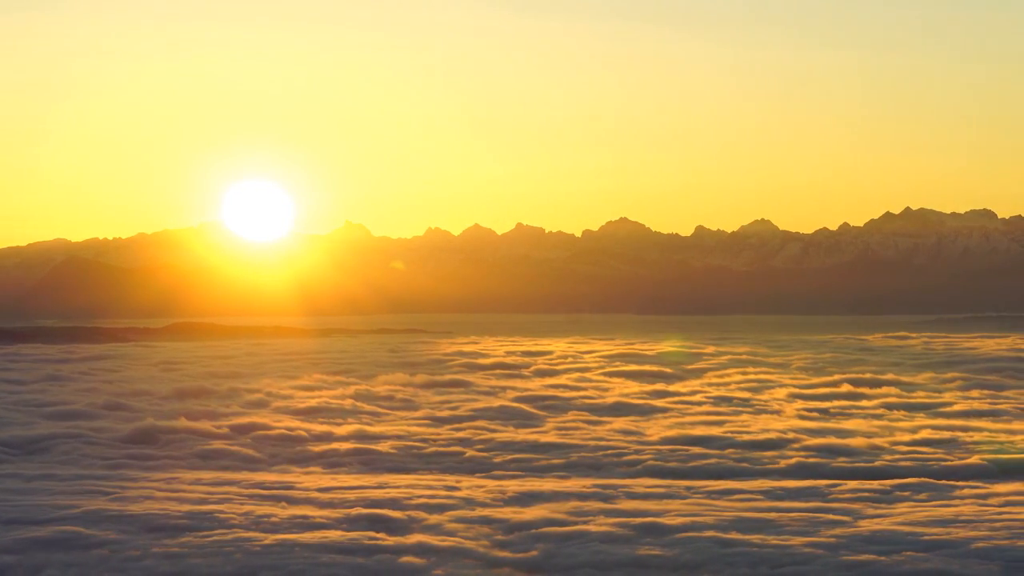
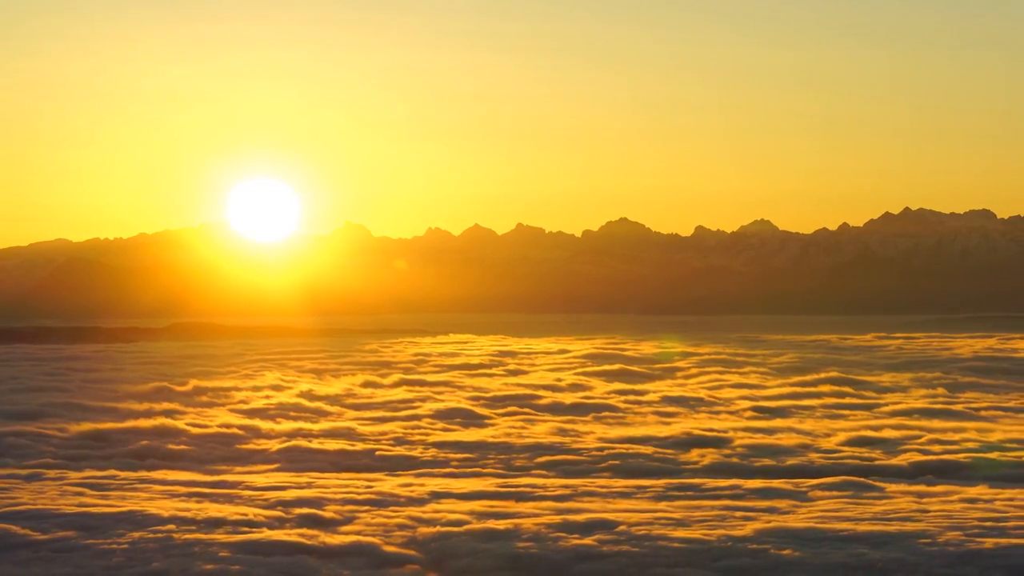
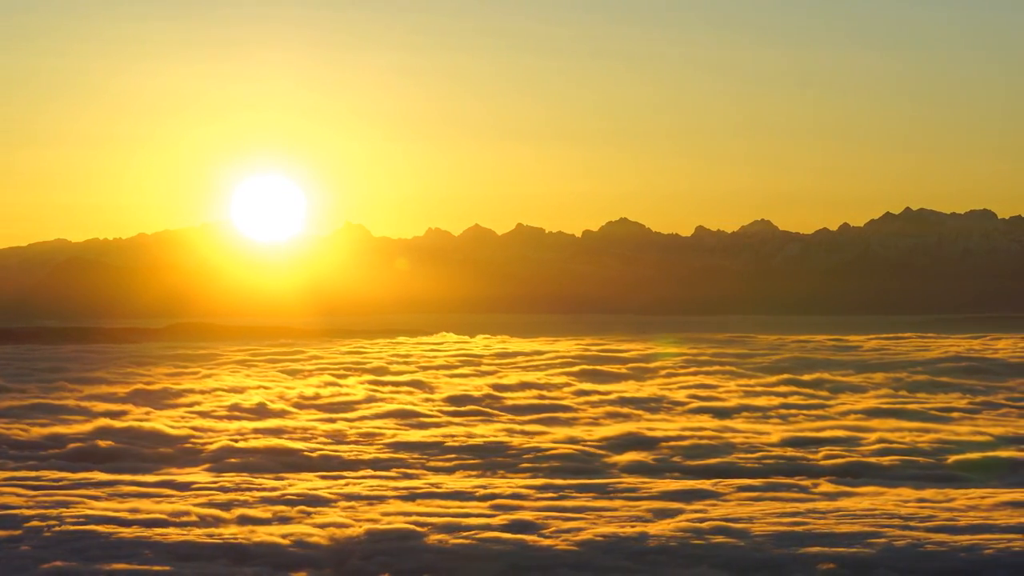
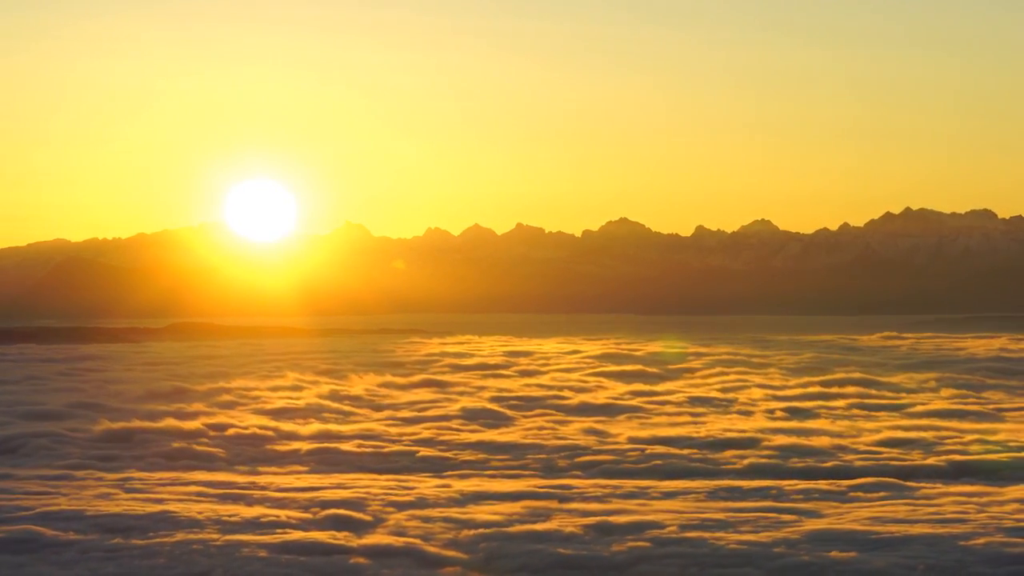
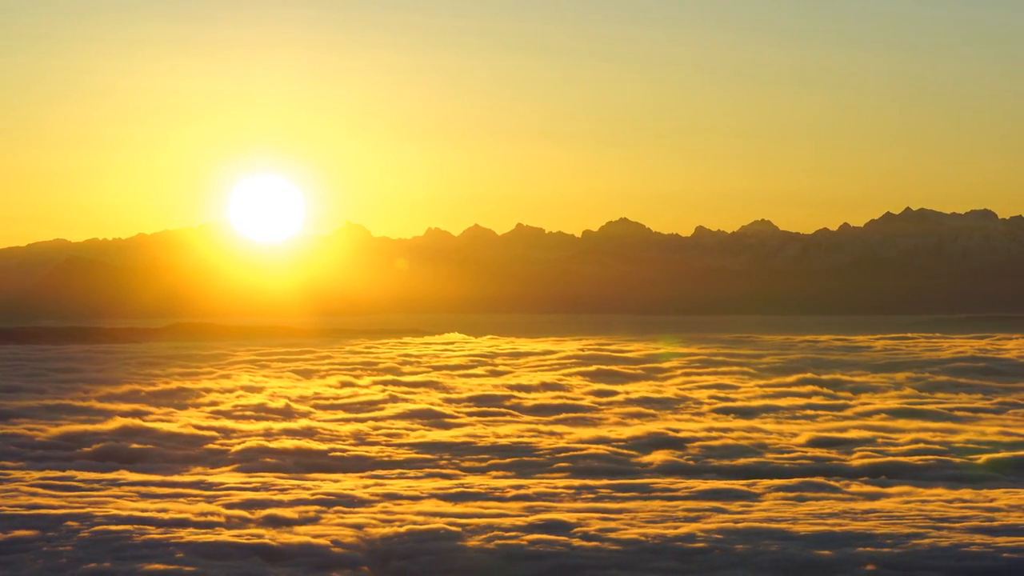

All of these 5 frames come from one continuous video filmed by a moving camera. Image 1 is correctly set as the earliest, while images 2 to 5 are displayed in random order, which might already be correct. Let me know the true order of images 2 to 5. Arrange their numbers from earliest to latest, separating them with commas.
4, 2, 5, 3
